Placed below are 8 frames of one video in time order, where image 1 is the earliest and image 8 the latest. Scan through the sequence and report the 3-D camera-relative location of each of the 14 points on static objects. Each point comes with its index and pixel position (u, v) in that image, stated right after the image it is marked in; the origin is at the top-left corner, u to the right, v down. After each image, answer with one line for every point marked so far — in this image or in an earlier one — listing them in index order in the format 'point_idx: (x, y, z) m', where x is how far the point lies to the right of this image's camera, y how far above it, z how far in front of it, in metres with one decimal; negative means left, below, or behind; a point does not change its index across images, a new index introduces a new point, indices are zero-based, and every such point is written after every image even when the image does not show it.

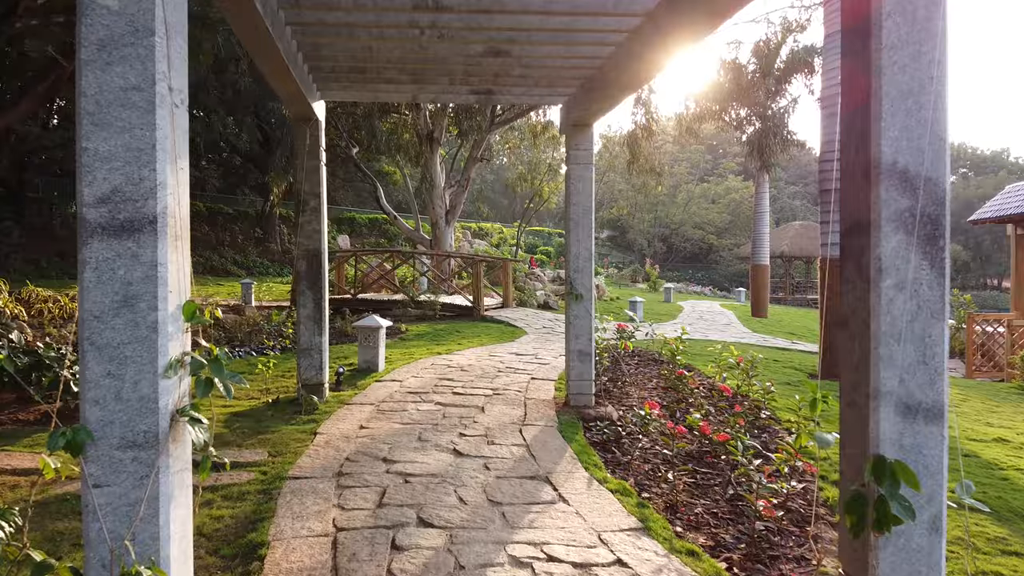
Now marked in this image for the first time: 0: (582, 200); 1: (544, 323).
0: (+0.4, +0.5, +4.3) m
1: (+0.4, -0.5, +10.3) m
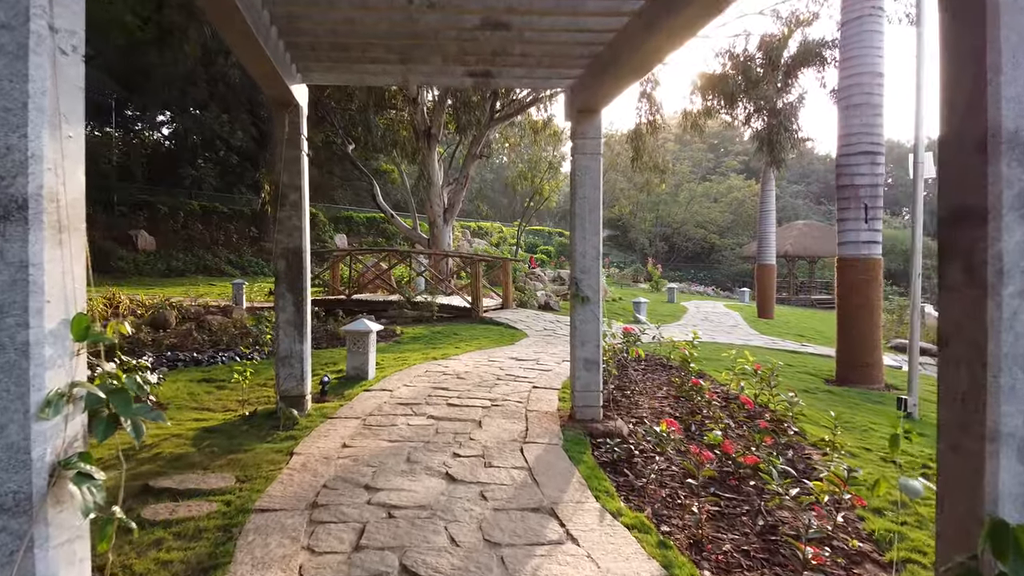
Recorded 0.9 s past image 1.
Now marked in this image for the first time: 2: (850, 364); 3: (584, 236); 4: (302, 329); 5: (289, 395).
0: (+0.4, +0.5, +3.9) m
1: (+0.4, -0.5, +9.9) m
2: (+2.9, -0.7, +6.9) m
3: (+0.4, +0.3, +3.9) m
4: (-1.0, -0.2, +3.9) m
5: (-1.1, -0.5, +3.9) m
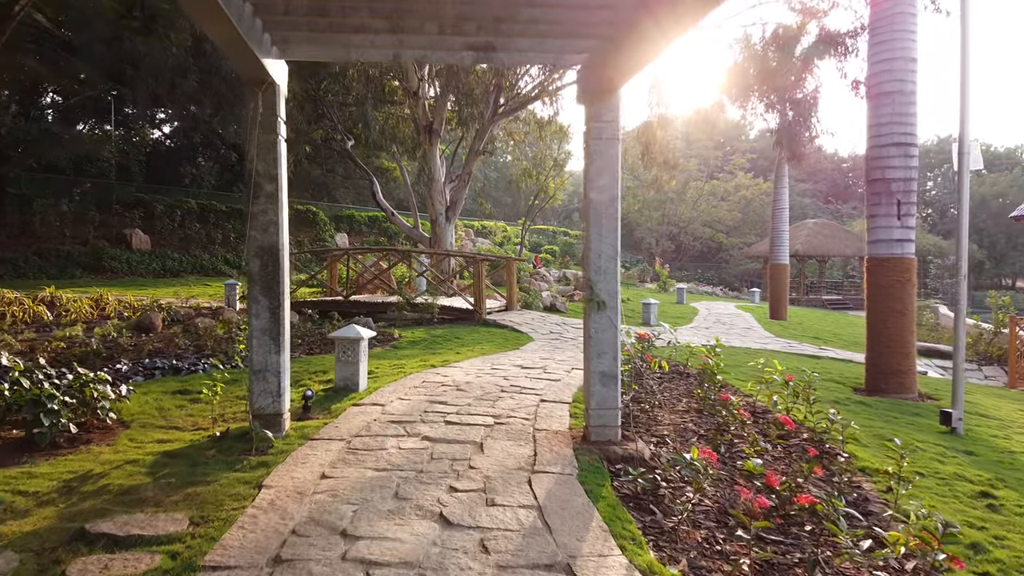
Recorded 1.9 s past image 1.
0: (+0.4, +0.5, +3.4) m
1: (+0.5, -0.5, +9.4) m
2: (+3.0, -0.7, +6.4) m
3: (+0.4, +0.2, +3.4) m
4: (-1.0, -0.2, +3.4) m
5: (-1.1, -0.5, +3.4) m
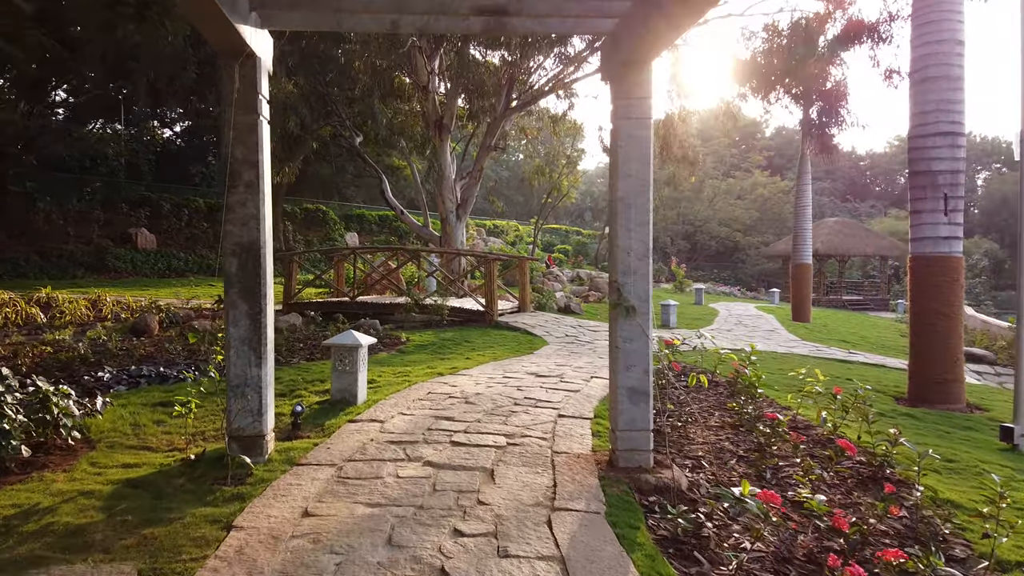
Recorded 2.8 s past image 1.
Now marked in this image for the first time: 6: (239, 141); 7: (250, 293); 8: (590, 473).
0: (+0.5, +0.4, +3.0) m
1: (+0.6, -0.5, +9.0) m
2: (+3.1, -0.7, +5.9) m
3: (+0.4, +0.2, +3.0) m
4: (-0.9, -0.3, +3.0) m
5: (-1.0, -0.6, +3.0) m
6: (-1.0, +0.5, +2.9) m
7: (-1.0, 0.0, +2.9) m
8: (+0.3, -0.7, +2.9) m
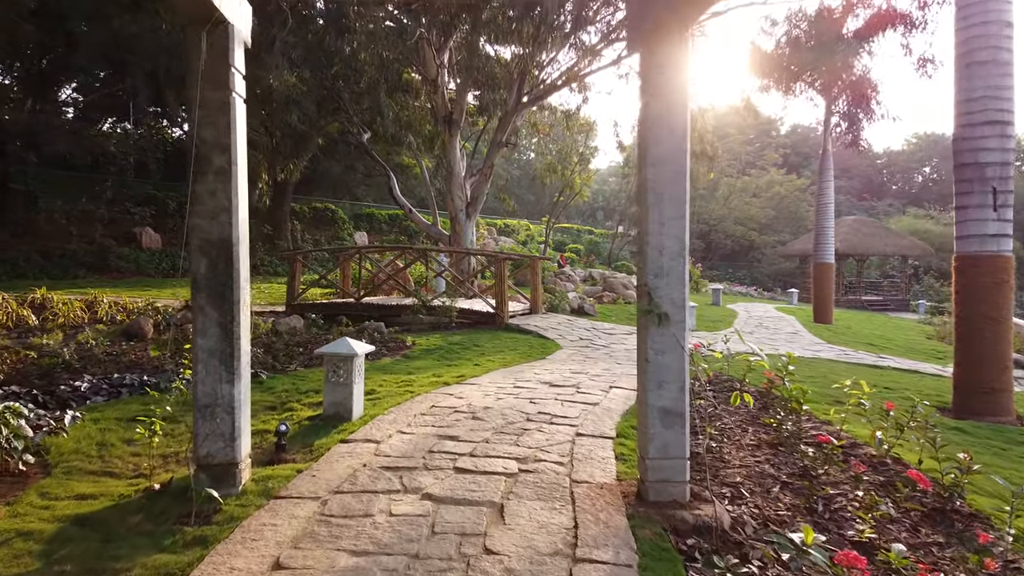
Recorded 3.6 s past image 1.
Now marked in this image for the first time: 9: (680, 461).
0: (+0.5, +0.4, +2.6) m
1: (+0.7, -0.5, +8.6) m
2: (+3.2, -0.7, +5.4) m
3: (+0.5, +0.2, +2.6) m
4: (-0.9, -0.3, +2.6) m
5: (-1.0, -0.6, +2.6) m
6: (-1.0, +0.5, +2.5) m
7: (-0.9, 0.0, +2.5) m
8: (+0.3, -0.7, +2.5) m
9: (+0.6, -0.6, +2.6) m
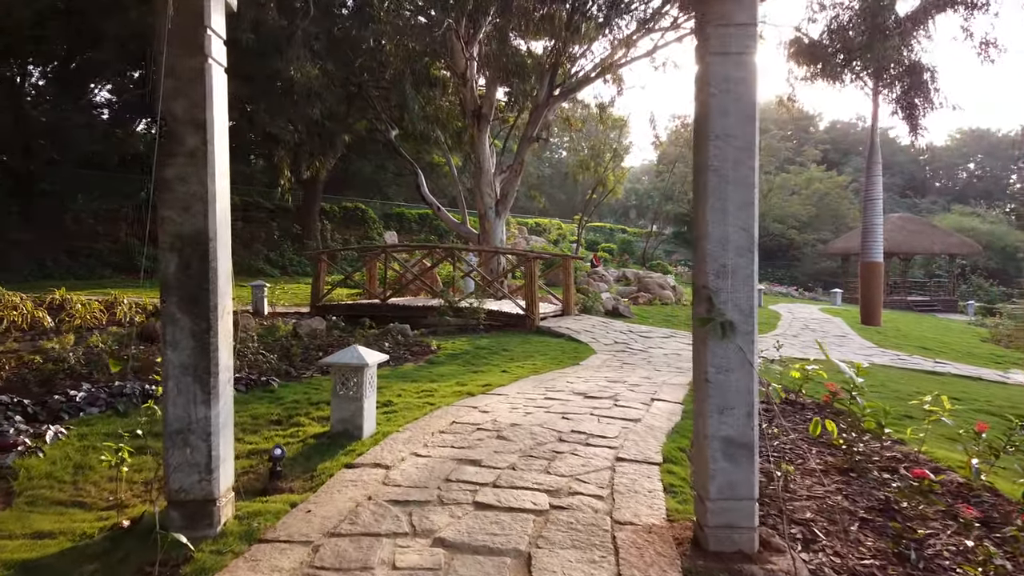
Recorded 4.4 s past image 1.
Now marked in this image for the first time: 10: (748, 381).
0: (+0.6, +0.4, +2.1) m
1: (+1.1, -0.5, +8.1) m
2: (+3.4, -0.7, +4.9) m
3: (+0.6, +0.2, +2.1) m
4: (-0.8, -0.3, +2.1) m
5: (-0.9, -0.6, +2.2) m
6: (-0.9, +0.5, +2.1) m
7: (-0.9, 0.0, +2.1) m
8: (+0.4, -0.7, +2.1) m
9: (+0.6, -0.6, +2.1) m
10: (+0.6, -0.2, +2.1) m
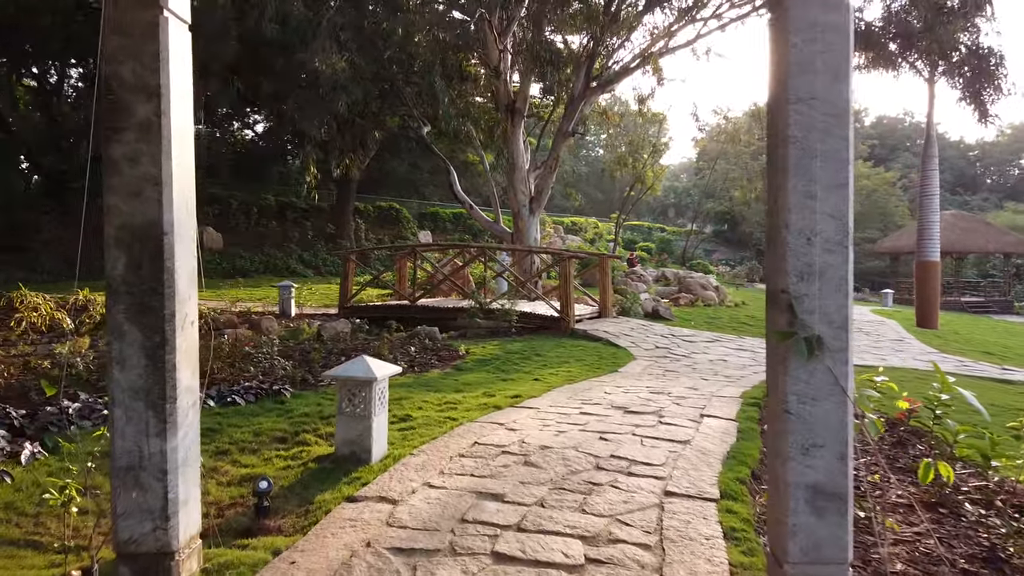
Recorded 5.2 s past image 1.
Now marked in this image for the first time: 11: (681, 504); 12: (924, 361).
0: (+0.6, +0.4, +1.6) m
1: (+1.4, -0.5, +7.6) m
2: (+3.5, -0.7, +4.3) m
3: (+0.6, +0.2, +1.6) m
4: (-0.8, -0.3, +1.7) m
5: (-0.8, -0.6, +1.8) m
6: (-0.8, +0.5, +1.7) m
7: (-0.8, -0.1, +1.7) m
8: (+0.5, -0.7, +1.6) m
9: (+0.7, -0.6, +1.6) m
10: (+0.7, -0.3, +1.6) m
11: (+0.5, -0.7, +2.4) m
12: (+4.0, -0.7, +7.7) m
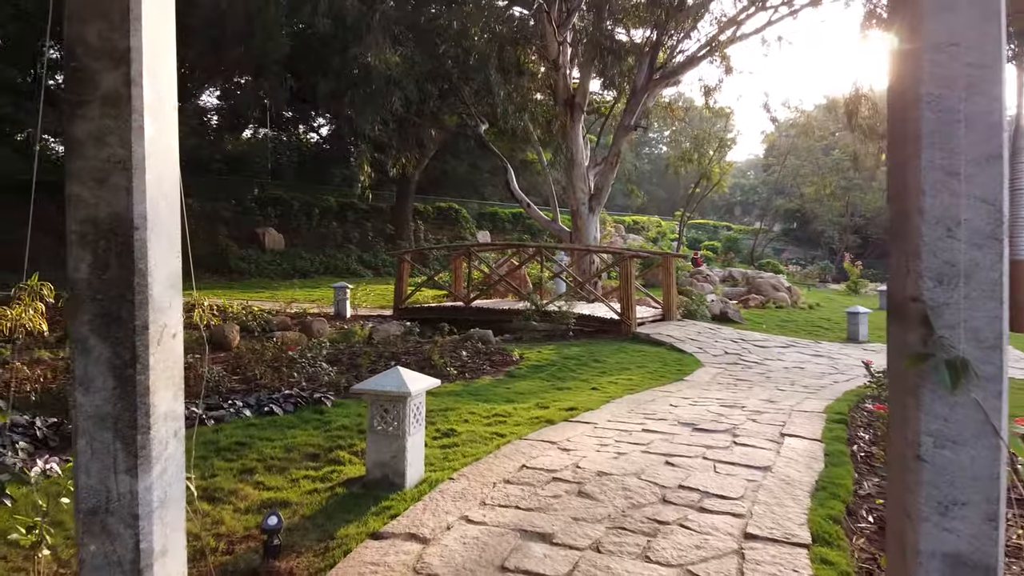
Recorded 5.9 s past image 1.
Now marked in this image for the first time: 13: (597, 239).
0: (+0.7, +0.4, +1.2) m
1: (+1.9, -0.5, +7.1) m
2: (+3.8, -0.7, +3.6) m
3: (+0.7, +0.2, +1.2) m
4: (-0.7, -0.3, +1.4) m
5: (-0.8, -0.6, +1.5) m
6: (-0.8, +0.5, +1.4) m
7: (-0.7, -0.1, +1.4) m
8: (+0.5, -0.7, +1.2) m
9: (+0.8, -0.6, +1.2) m
10: (+0.7, -0.3, +1.2) m
11: (+0.7, -0.7, +2.0) m
12: (+4.5, -0.7, +7.0) m
13: (+1.3, +0.7, +11.8) m
